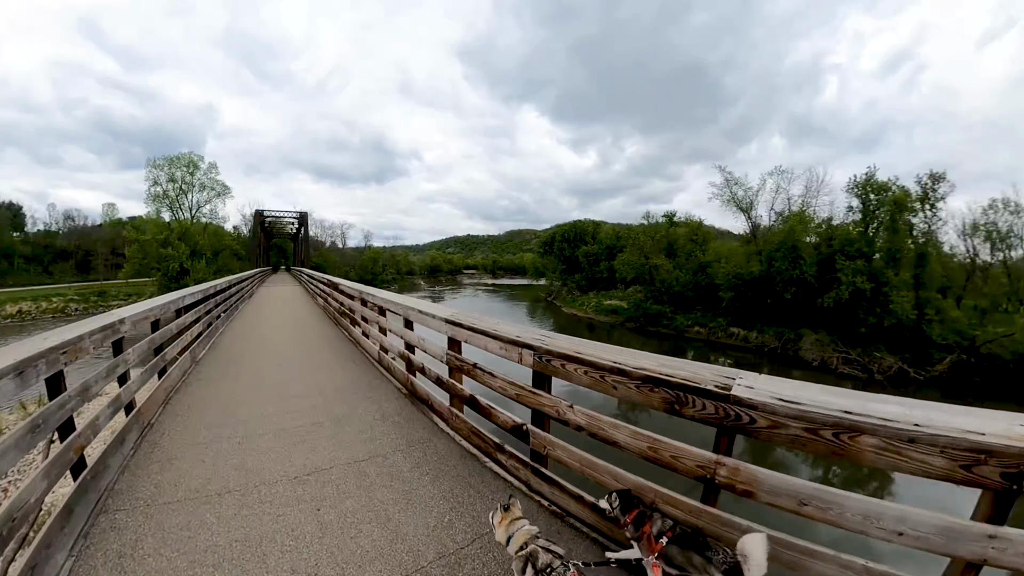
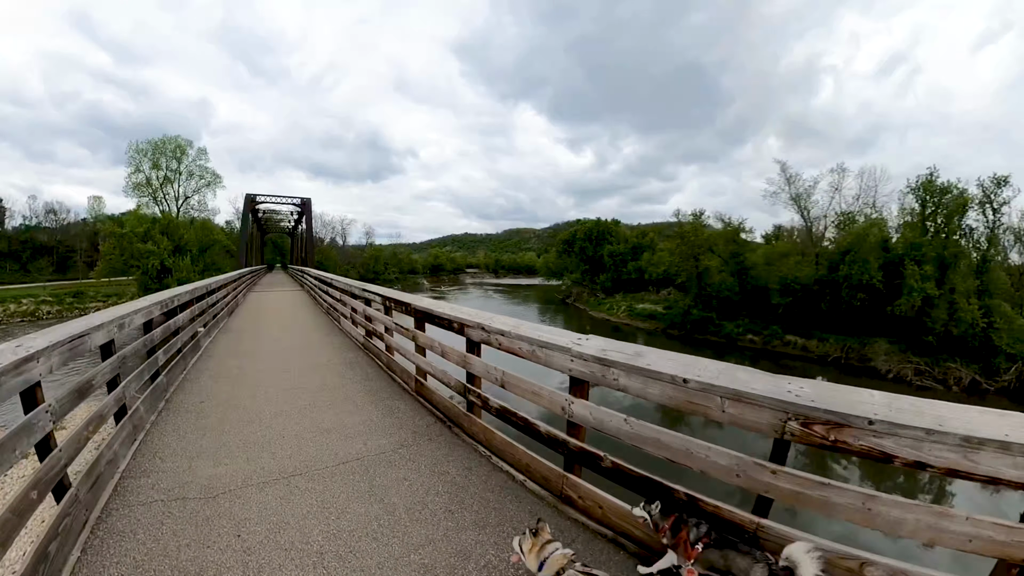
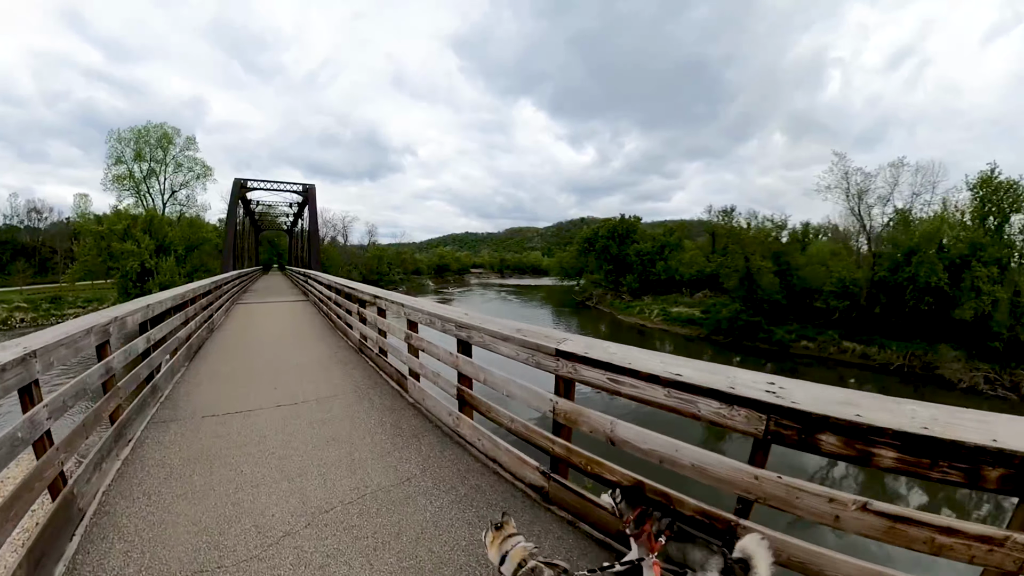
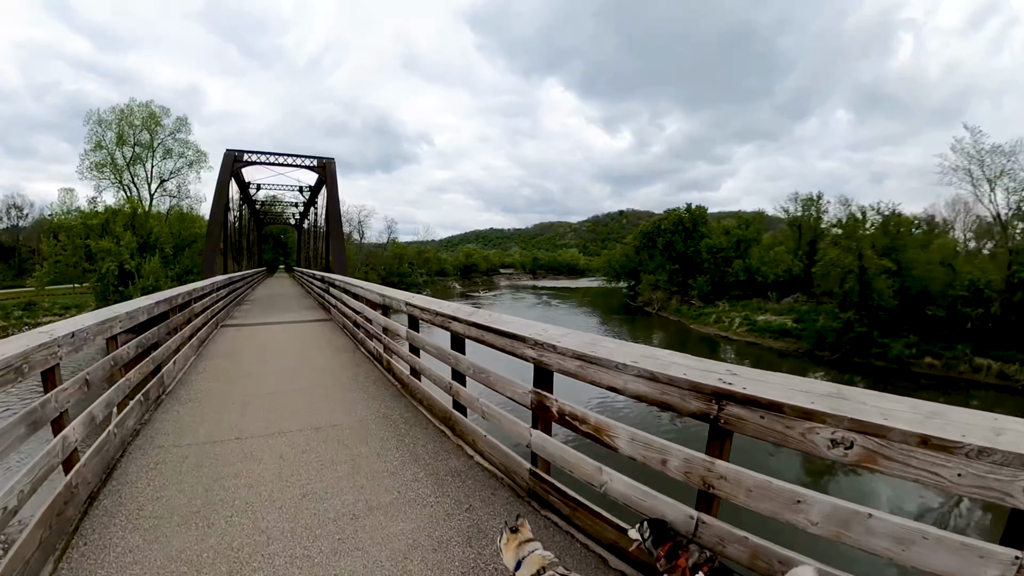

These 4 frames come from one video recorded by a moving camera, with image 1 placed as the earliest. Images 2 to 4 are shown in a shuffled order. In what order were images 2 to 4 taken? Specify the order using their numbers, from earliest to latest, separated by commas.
2, 3, 4
